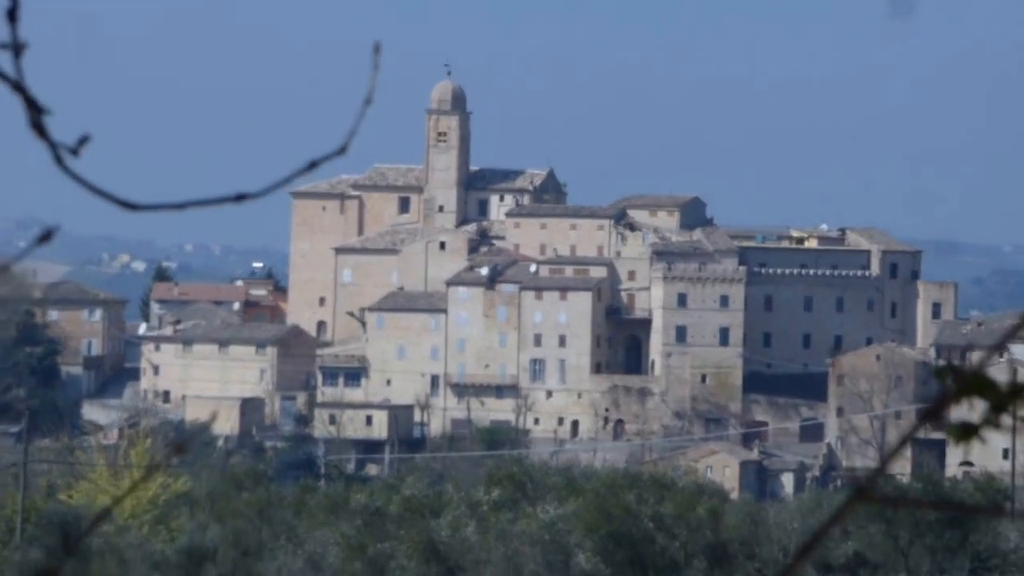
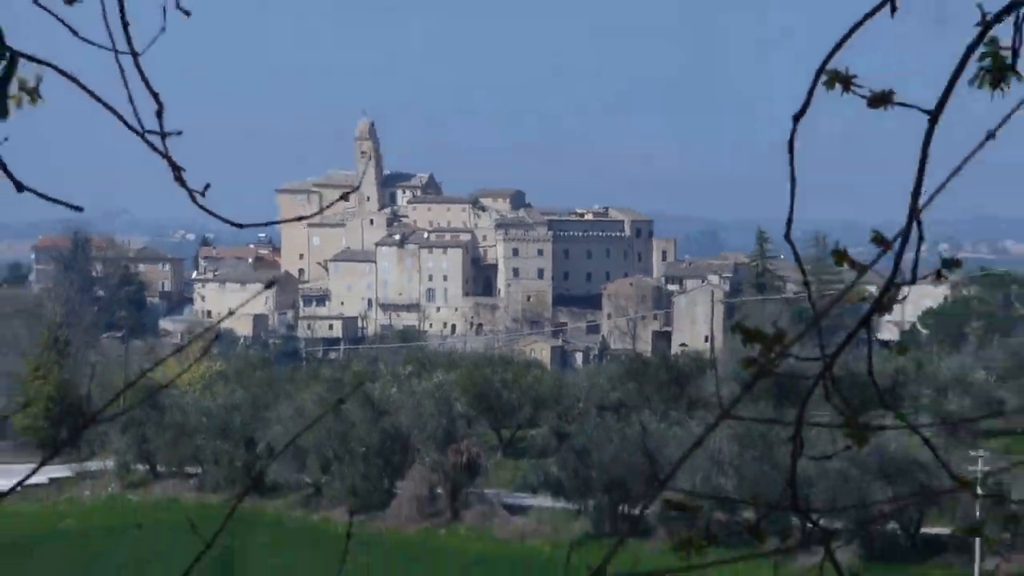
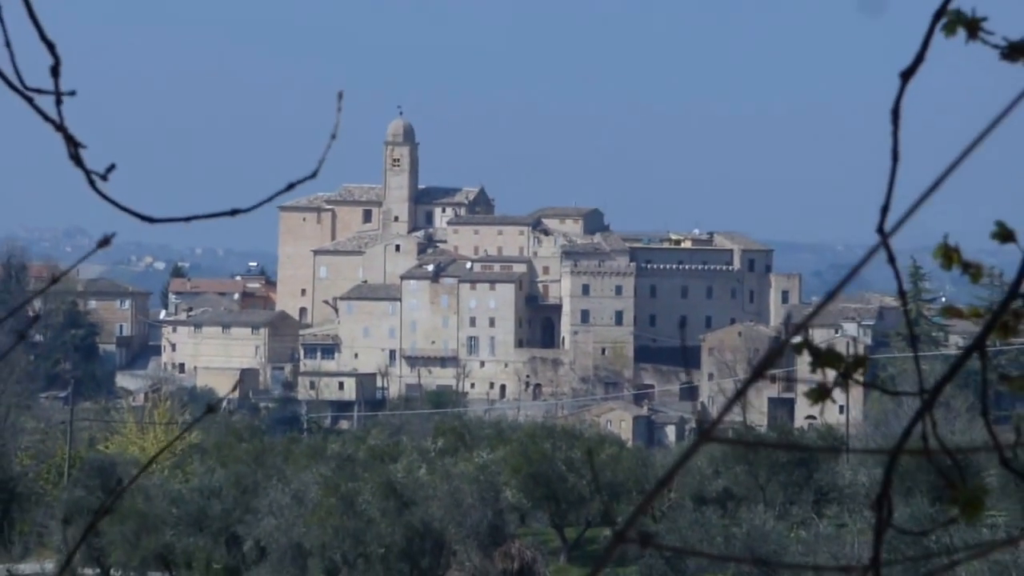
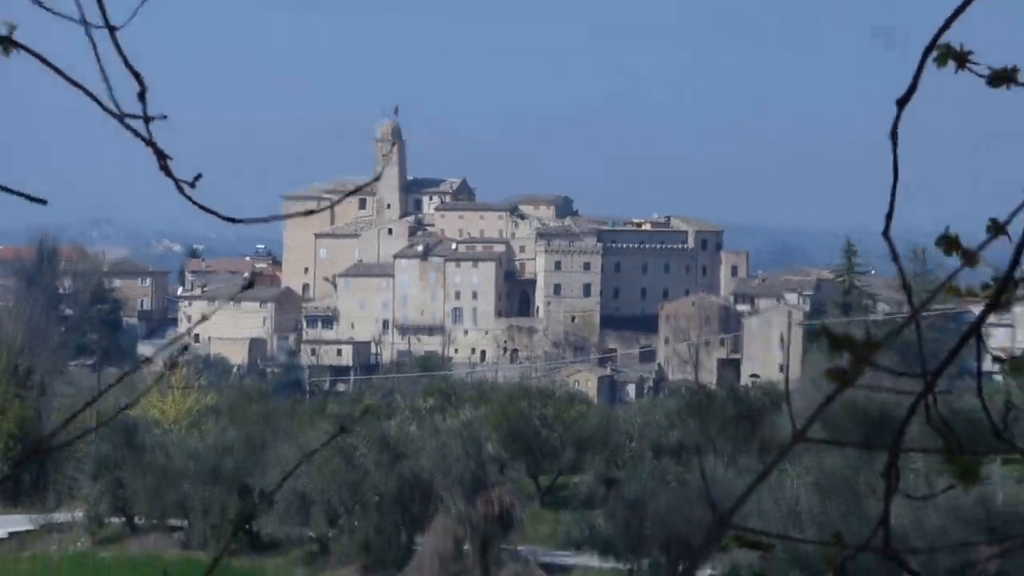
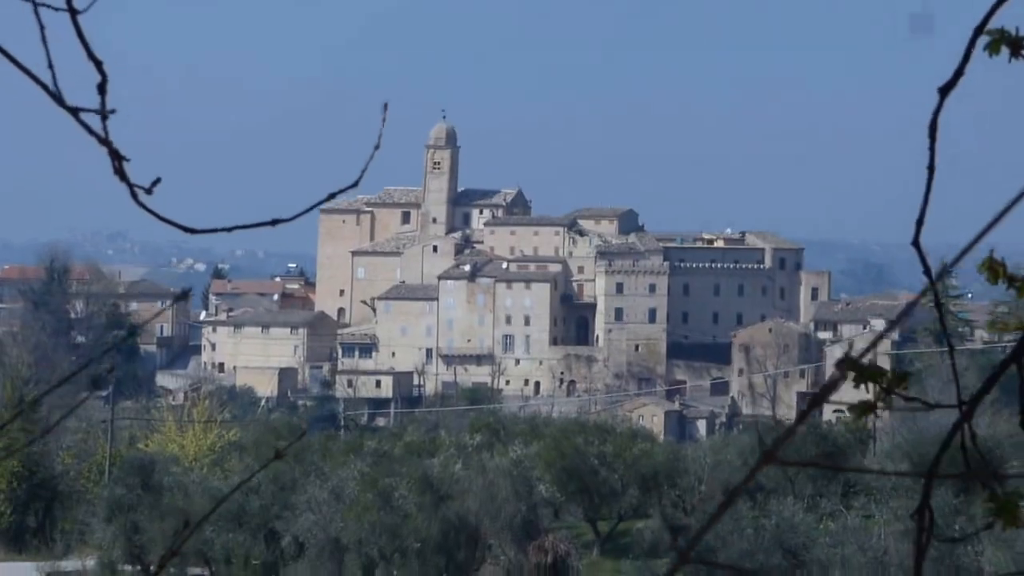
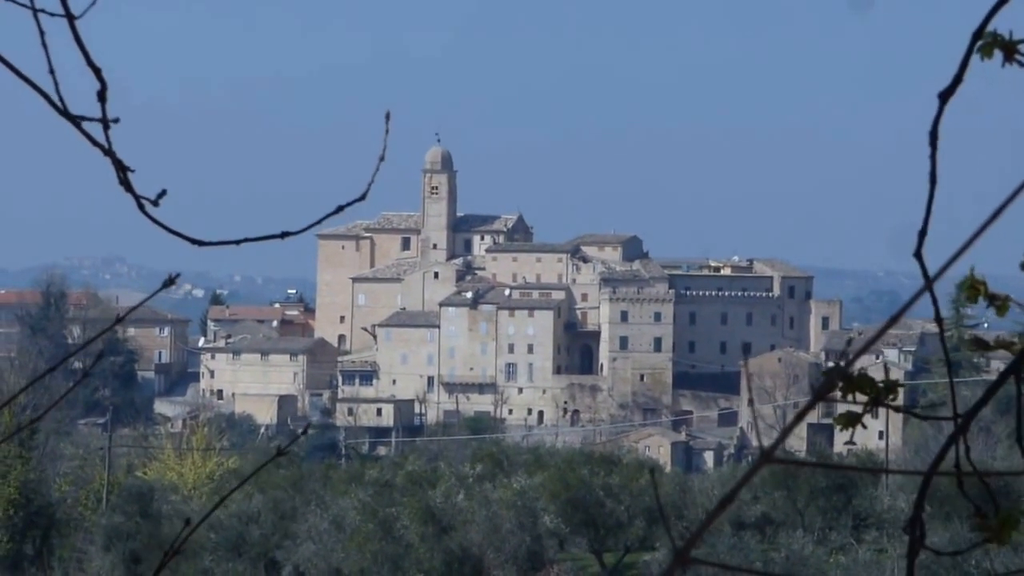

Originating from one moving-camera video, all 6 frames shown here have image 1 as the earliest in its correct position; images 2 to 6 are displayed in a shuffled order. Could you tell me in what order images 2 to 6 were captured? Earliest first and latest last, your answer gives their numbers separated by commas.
3, 6, 5, 4, 2
